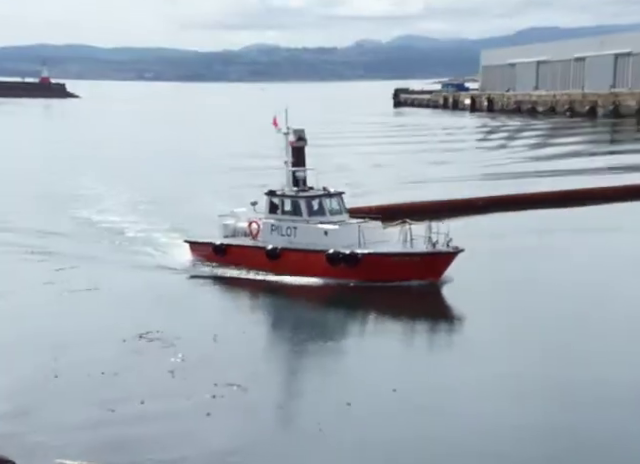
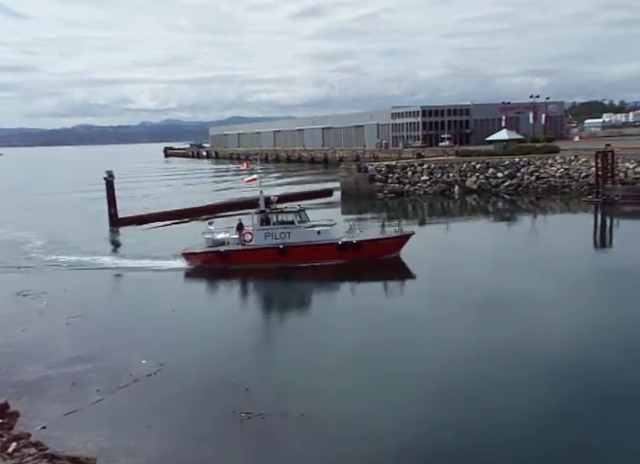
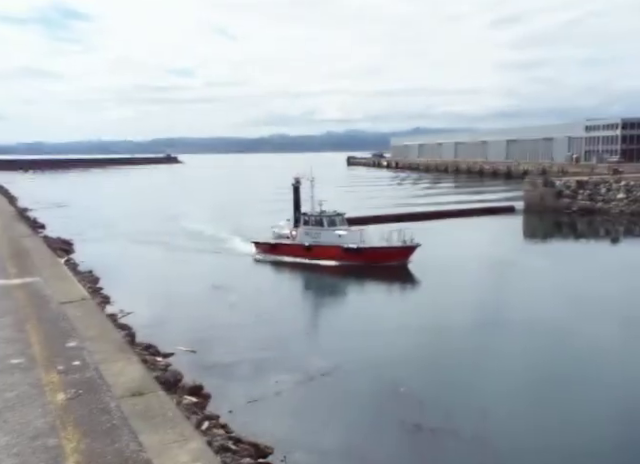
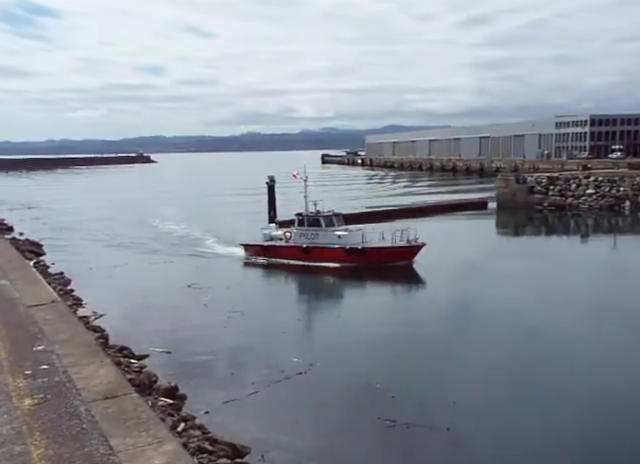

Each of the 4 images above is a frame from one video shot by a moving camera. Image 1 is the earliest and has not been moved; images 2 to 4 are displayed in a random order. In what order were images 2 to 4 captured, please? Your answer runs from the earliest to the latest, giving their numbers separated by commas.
3, 4, 2
